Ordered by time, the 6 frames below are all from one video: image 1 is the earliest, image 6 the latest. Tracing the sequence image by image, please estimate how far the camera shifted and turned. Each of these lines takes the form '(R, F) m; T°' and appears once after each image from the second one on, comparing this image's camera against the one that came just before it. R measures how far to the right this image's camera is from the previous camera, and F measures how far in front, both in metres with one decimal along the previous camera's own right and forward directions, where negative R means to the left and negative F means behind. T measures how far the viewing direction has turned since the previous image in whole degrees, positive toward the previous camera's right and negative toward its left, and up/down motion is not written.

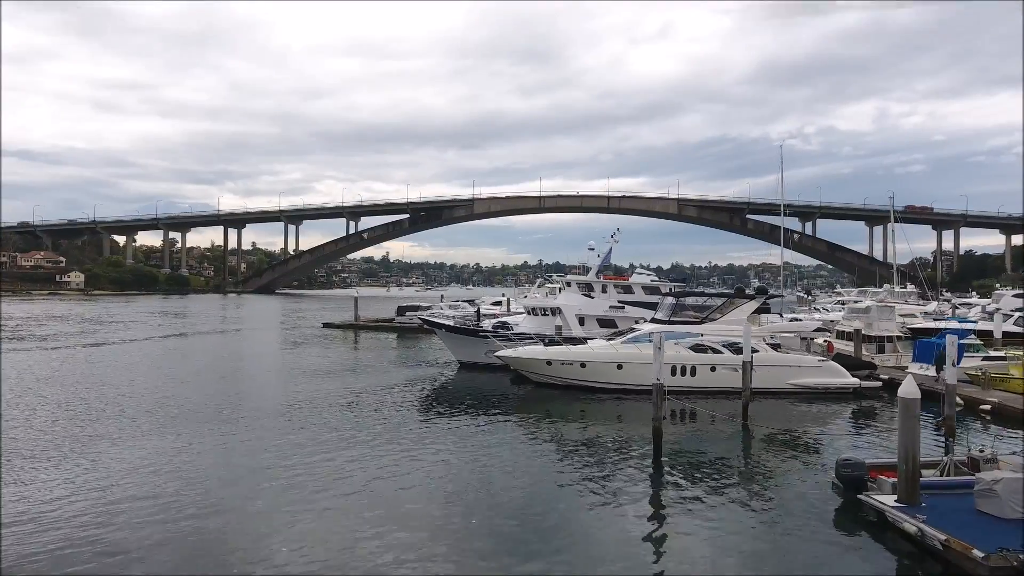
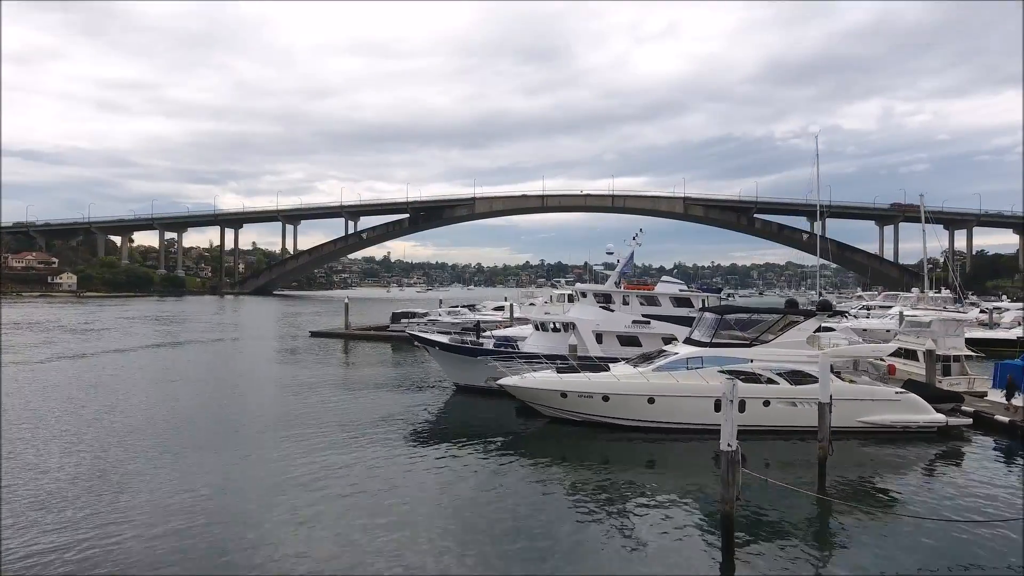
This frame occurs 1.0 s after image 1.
(-0.1, +2.8) m; 0°
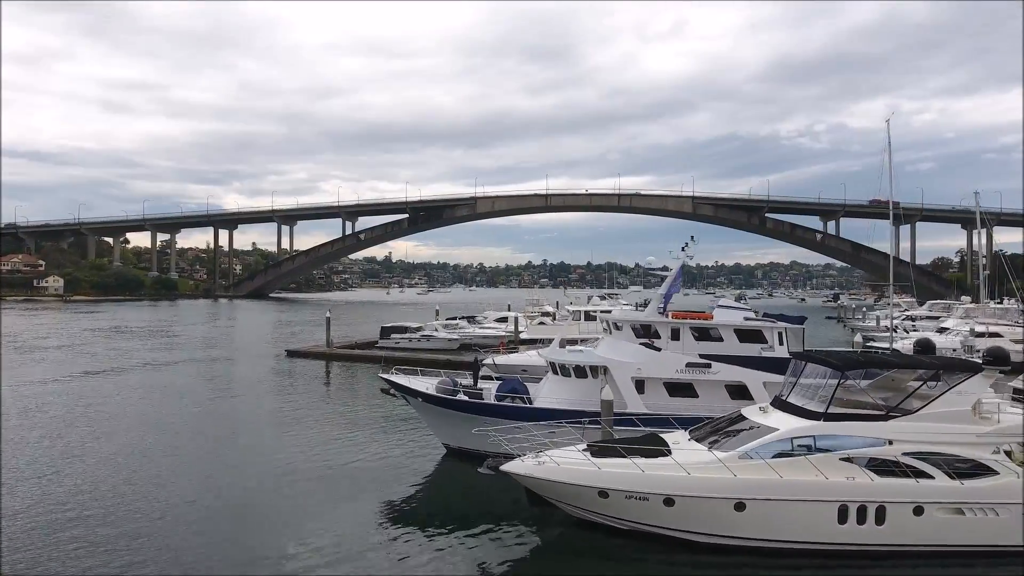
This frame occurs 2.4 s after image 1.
(-0.1, +4.2) m; 0°
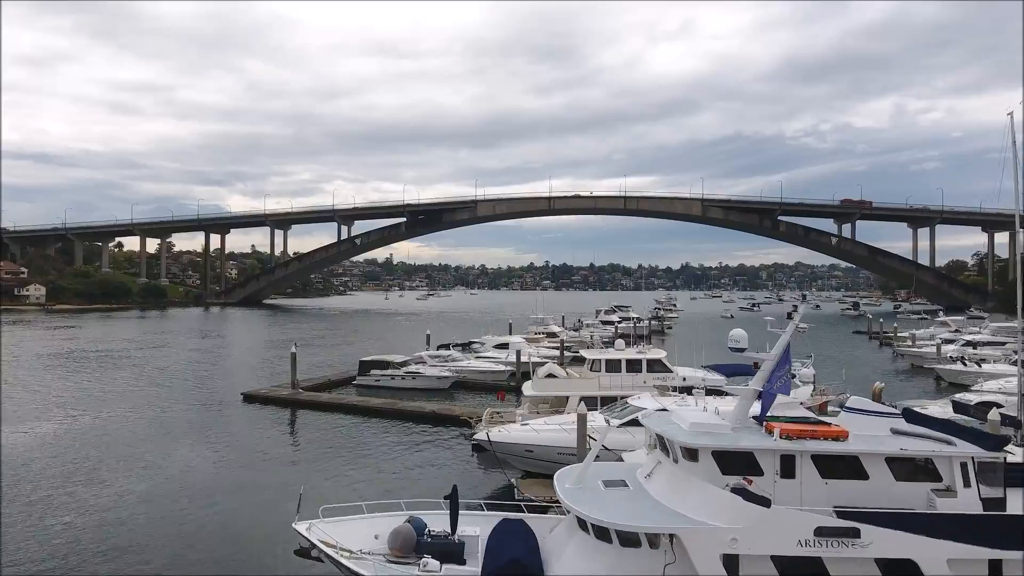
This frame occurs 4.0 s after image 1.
(0.0, +4.9) m; 0°
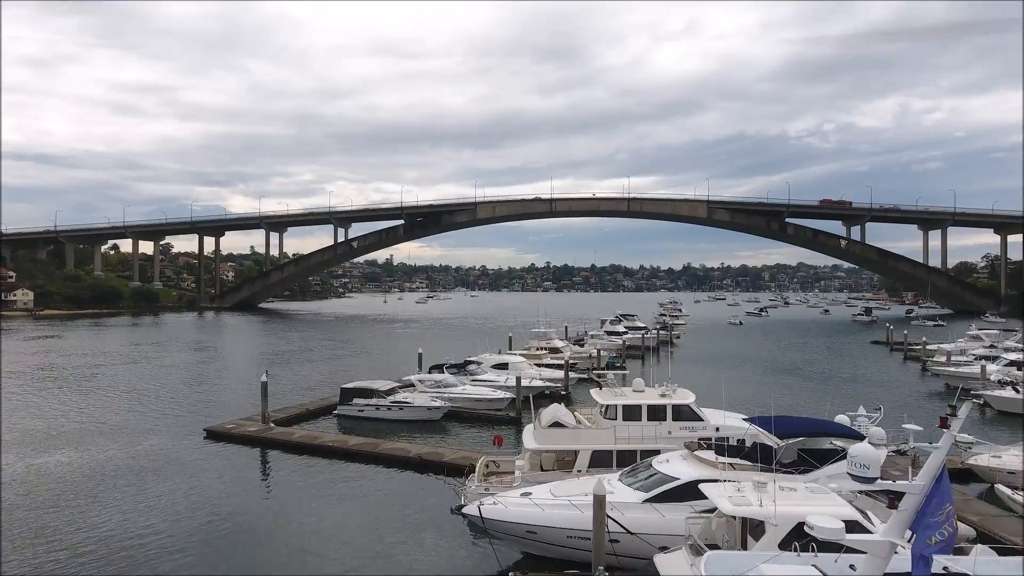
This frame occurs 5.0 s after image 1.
(+0.1, +2.9) m; 0°
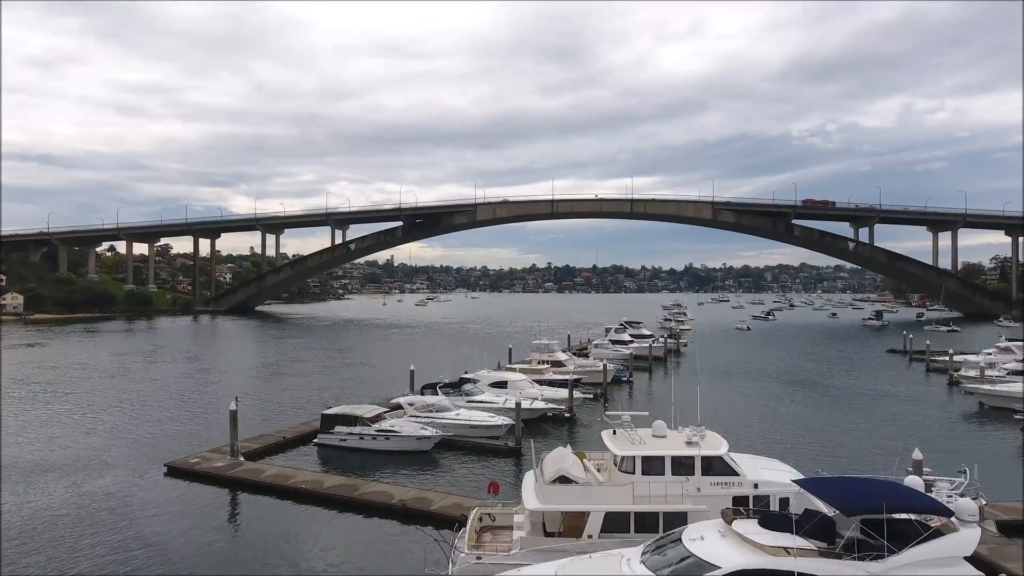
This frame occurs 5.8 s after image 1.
(+0.1, +2.4) m; 0°
